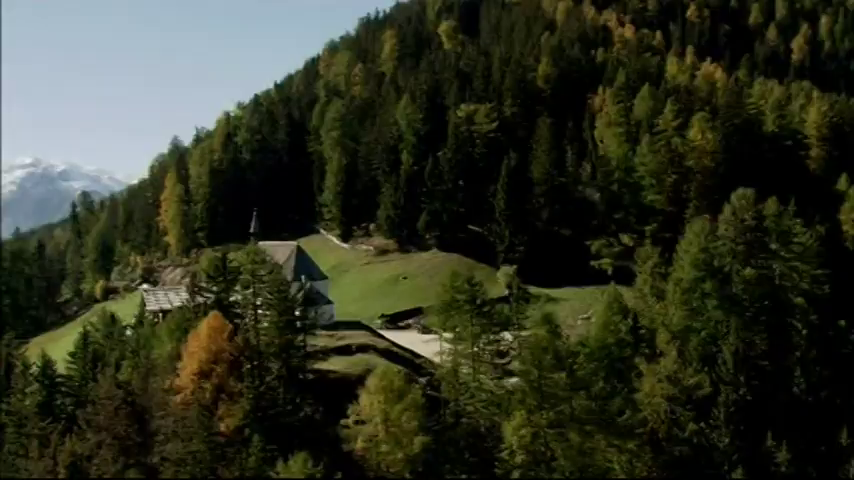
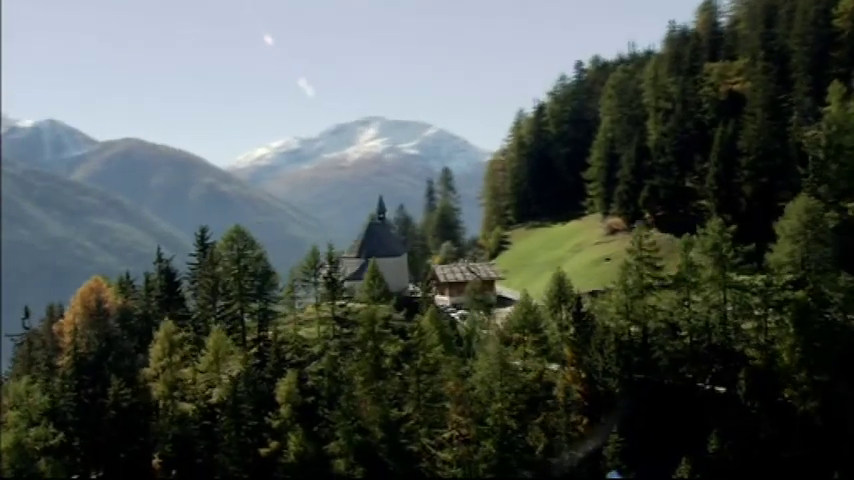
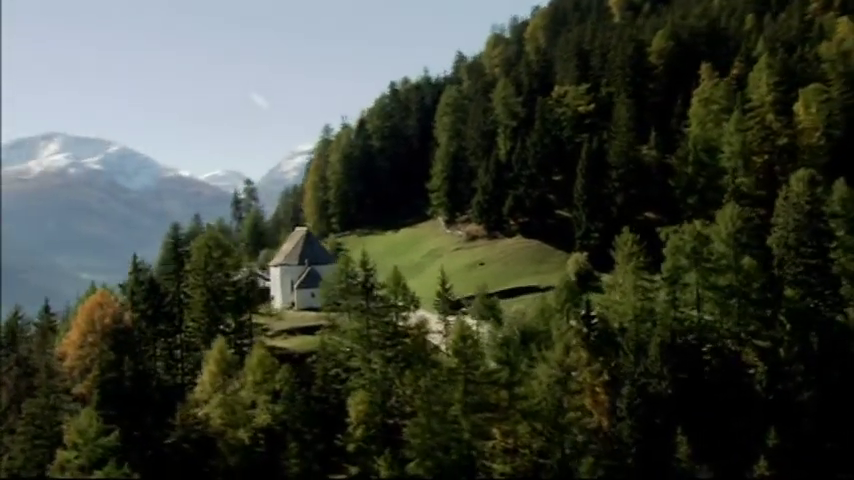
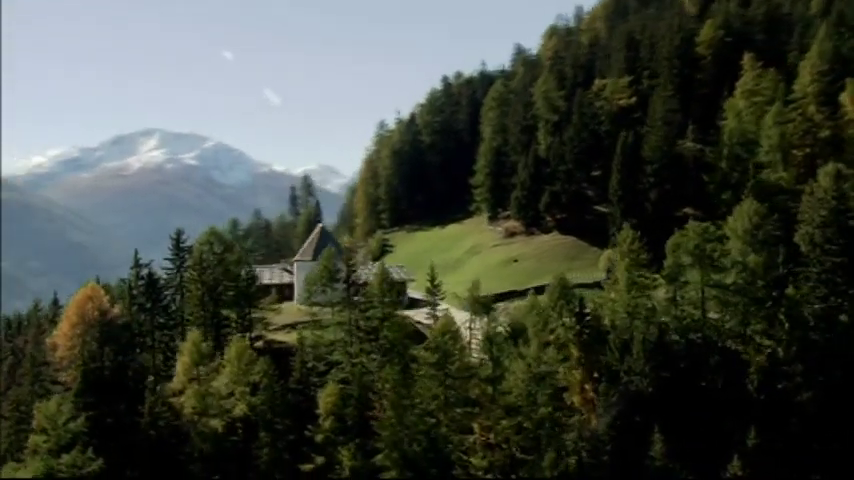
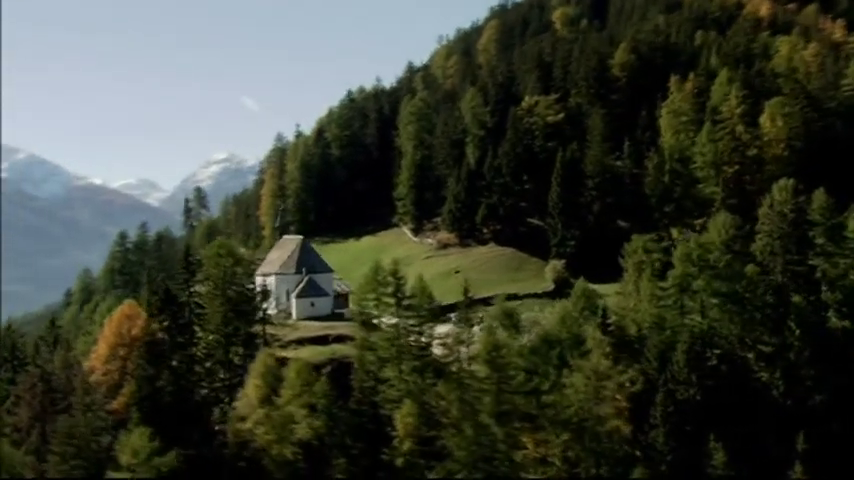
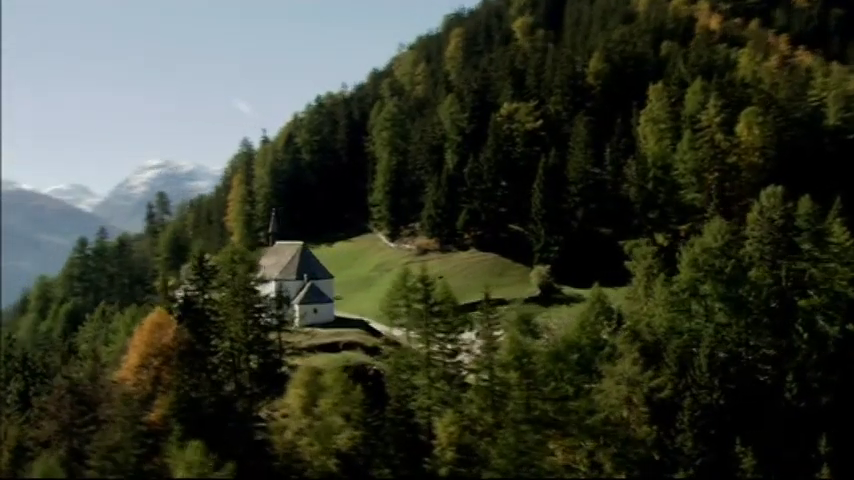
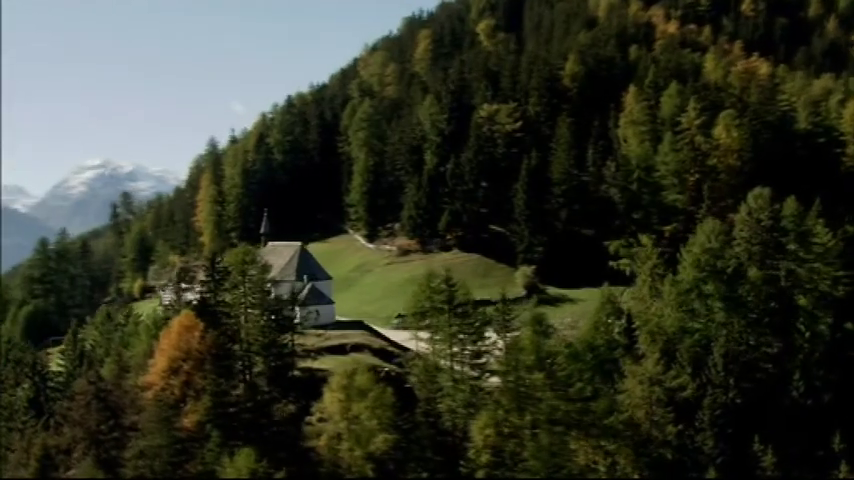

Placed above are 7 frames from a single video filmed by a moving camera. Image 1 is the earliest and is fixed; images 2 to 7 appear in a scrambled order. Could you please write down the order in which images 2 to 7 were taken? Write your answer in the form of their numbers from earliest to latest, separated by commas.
7, 6, 5, 3, 4, 2
